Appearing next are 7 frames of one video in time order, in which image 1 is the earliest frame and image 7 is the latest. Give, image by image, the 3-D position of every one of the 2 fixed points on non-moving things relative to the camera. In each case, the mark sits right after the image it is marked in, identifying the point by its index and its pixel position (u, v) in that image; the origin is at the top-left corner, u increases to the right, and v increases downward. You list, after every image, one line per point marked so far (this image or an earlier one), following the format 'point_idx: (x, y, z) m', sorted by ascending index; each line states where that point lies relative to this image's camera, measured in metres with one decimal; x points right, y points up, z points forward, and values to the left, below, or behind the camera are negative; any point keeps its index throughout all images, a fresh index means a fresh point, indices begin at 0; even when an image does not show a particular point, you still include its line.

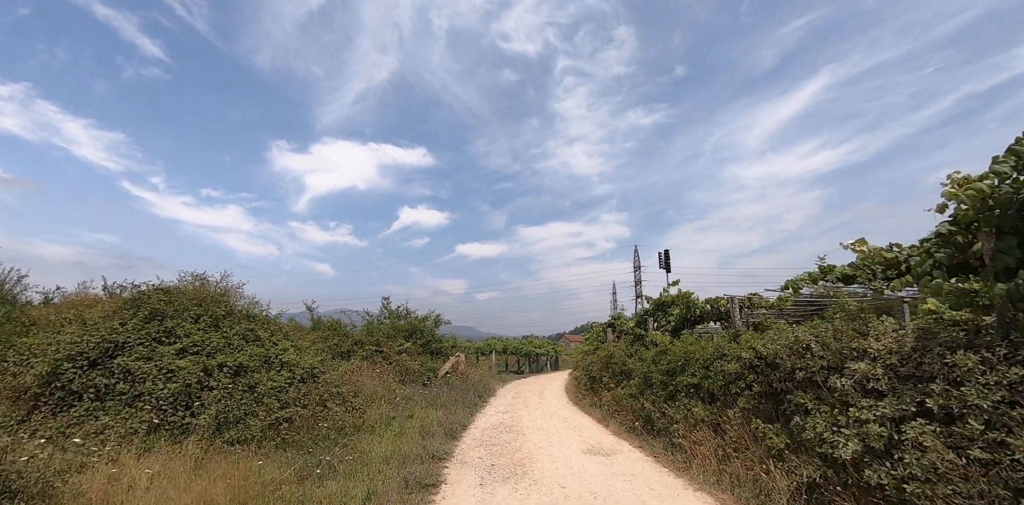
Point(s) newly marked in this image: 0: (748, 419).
0: (+3.4, -2.4, +6.2) m
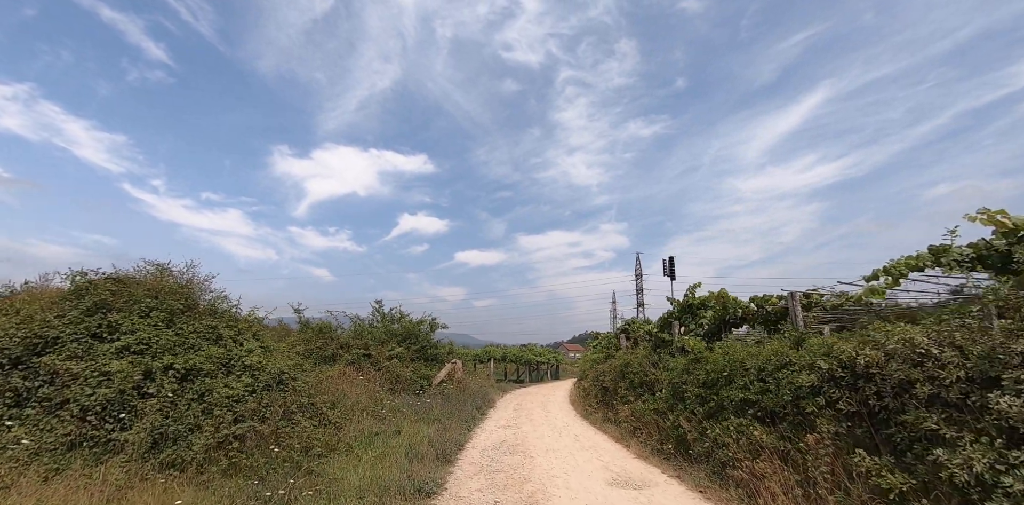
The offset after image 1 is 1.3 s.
0: (+3.6, -2.1, +4.7) m
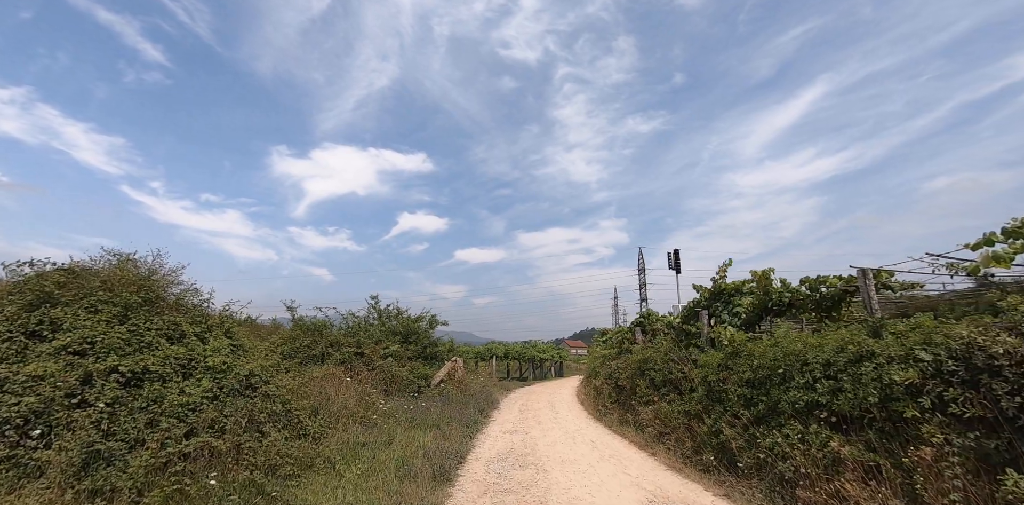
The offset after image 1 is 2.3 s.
0: (+3.7, -1.8, +3.5) m
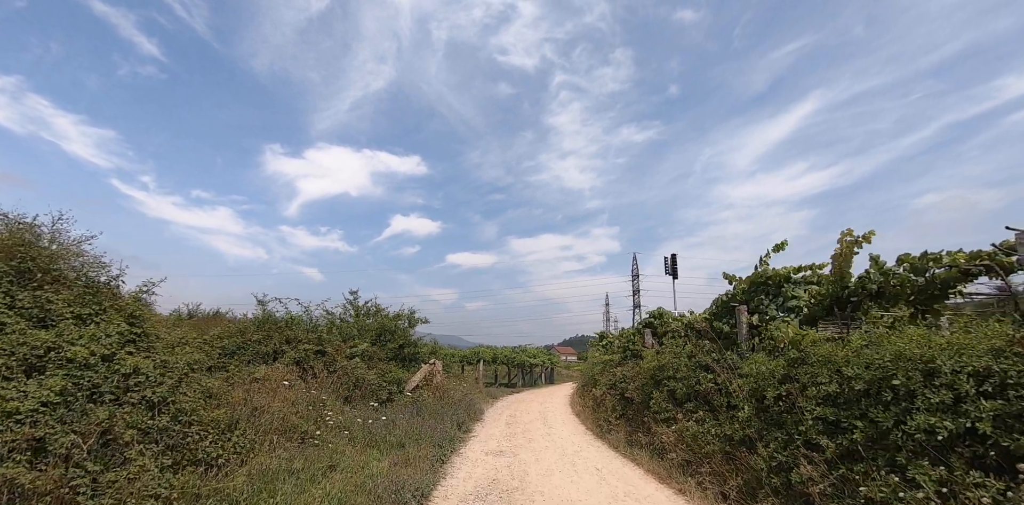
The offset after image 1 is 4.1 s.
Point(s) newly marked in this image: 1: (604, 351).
0: (+3.6, -1.4, +1.8) m
1: (+3.1, -3.3, +14.3) m
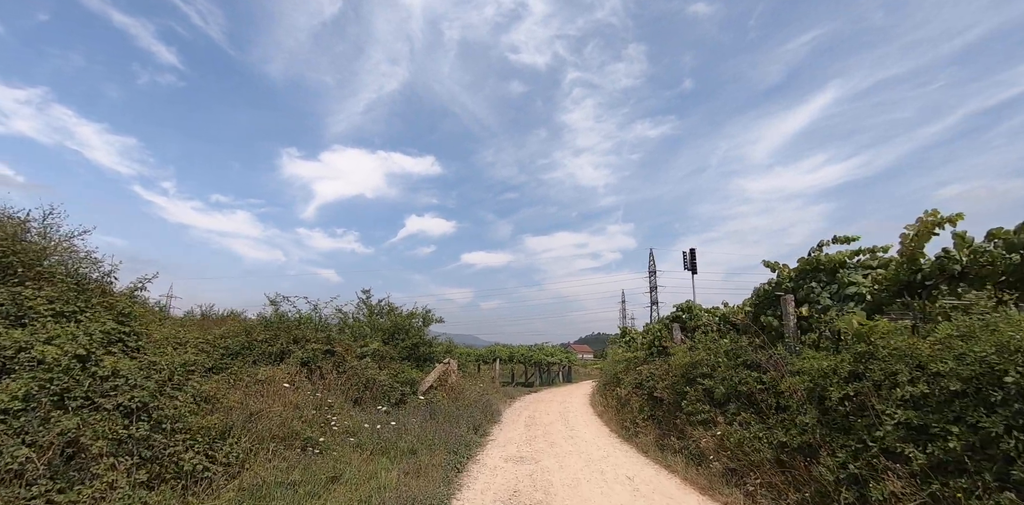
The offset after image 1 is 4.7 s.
0: (+3.7, -1.2, +1.0) m
1: (+3.6, -3.0, +13.6) m
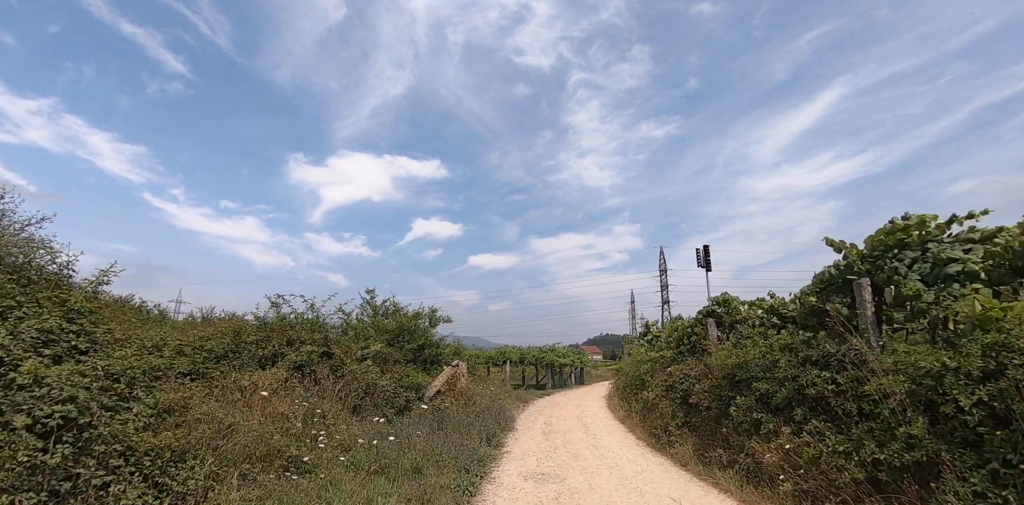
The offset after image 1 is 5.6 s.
0: (+3.9, -0.9, 0.0) m
1: (+4.0, -2.8, +12.5) m
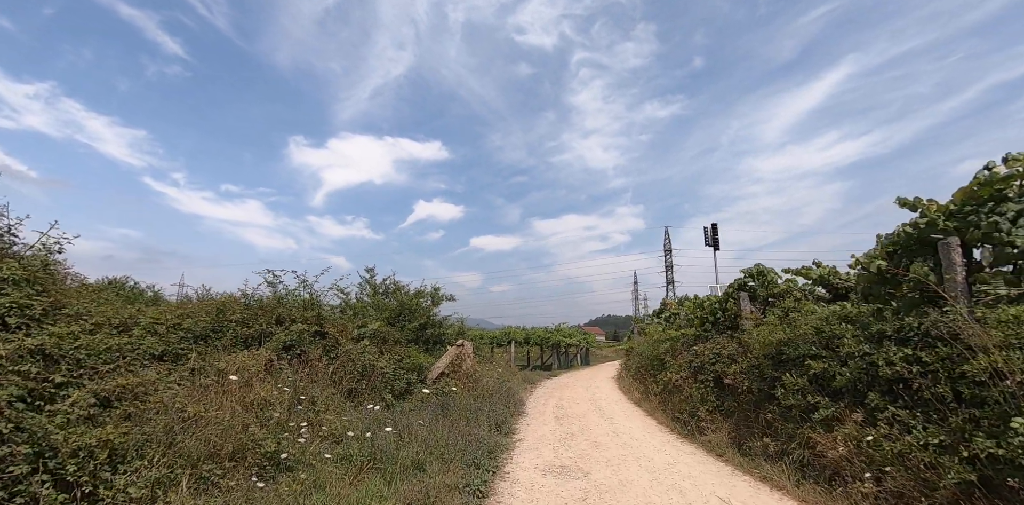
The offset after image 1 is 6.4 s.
0: (+4.0, -0.6, -0.9) m
1: (+4.2, -2.0, +11.7) m
